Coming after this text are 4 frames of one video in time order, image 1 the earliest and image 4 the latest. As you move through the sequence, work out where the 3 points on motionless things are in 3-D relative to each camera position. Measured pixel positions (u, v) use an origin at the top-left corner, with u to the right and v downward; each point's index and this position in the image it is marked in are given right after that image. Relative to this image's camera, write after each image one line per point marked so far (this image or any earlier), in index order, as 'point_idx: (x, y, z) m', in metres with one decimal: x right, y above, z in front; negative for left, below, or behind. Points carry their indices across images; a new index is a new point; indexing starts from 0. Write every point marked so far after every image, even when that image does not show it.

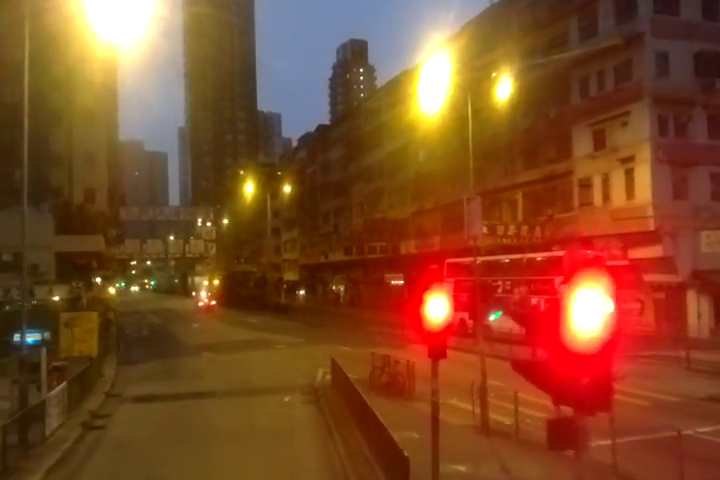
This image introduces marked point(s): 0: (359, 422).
0: (-0.1, -3.9, +19.6) m
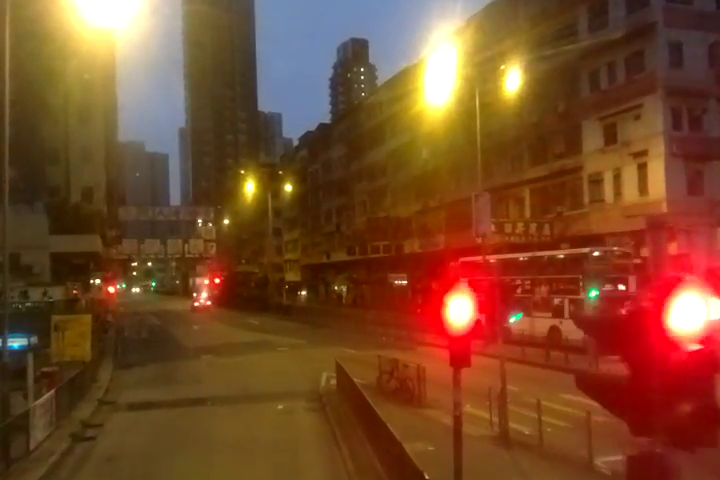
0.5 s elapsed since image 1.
0: (+0.1, -3.8, +18.1) m
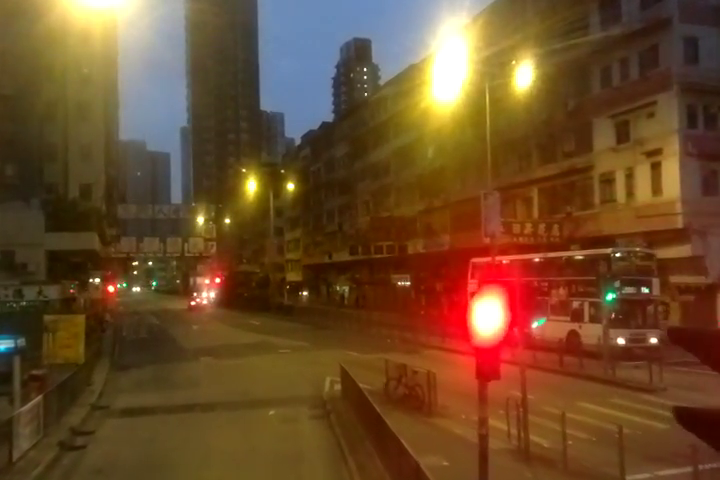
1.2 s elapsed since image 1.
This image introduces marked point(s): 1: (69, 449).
0: (+0.3, -3.8, +16.8) m
1: (-6.2, -4.4, +19.2) m
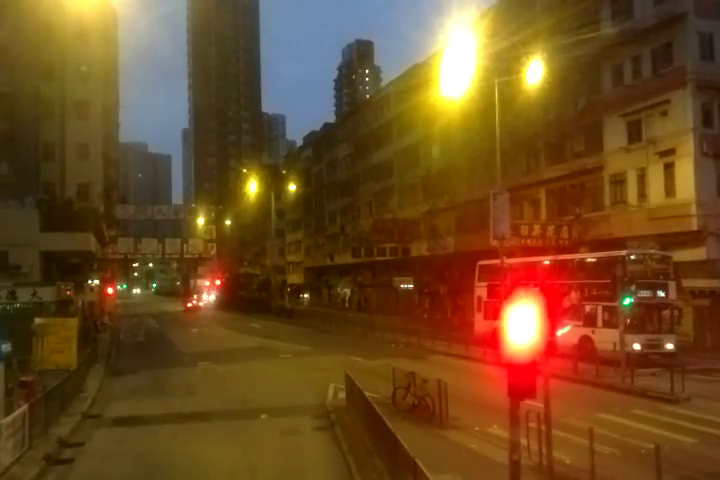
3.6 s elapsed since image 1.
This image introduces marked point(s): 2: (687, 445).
0: (+0.4, -3.8, +15.5) m
1: (-6.0, -4.4, +17.9) m
2: (+6.3, -3.9, +17.1) m
